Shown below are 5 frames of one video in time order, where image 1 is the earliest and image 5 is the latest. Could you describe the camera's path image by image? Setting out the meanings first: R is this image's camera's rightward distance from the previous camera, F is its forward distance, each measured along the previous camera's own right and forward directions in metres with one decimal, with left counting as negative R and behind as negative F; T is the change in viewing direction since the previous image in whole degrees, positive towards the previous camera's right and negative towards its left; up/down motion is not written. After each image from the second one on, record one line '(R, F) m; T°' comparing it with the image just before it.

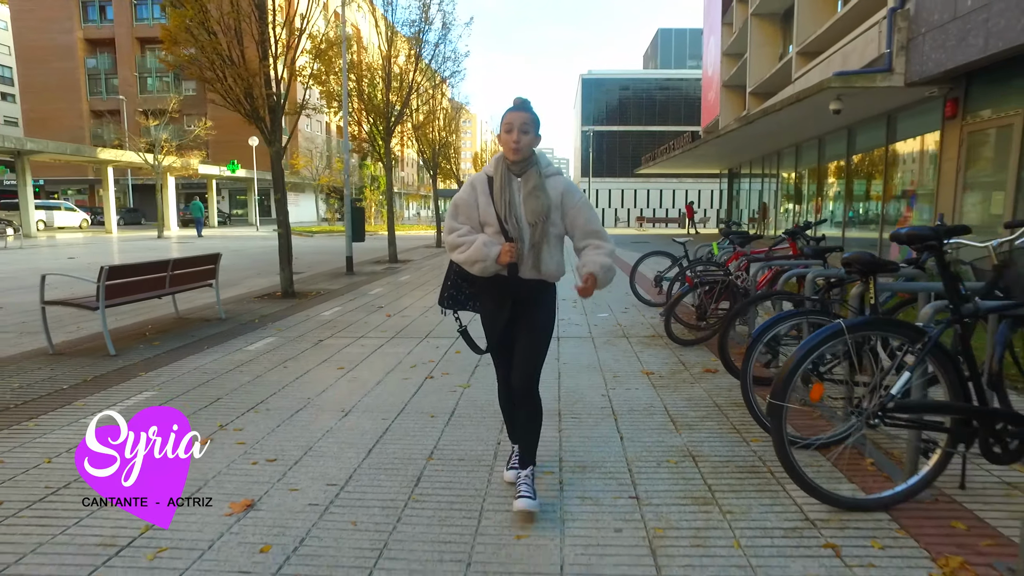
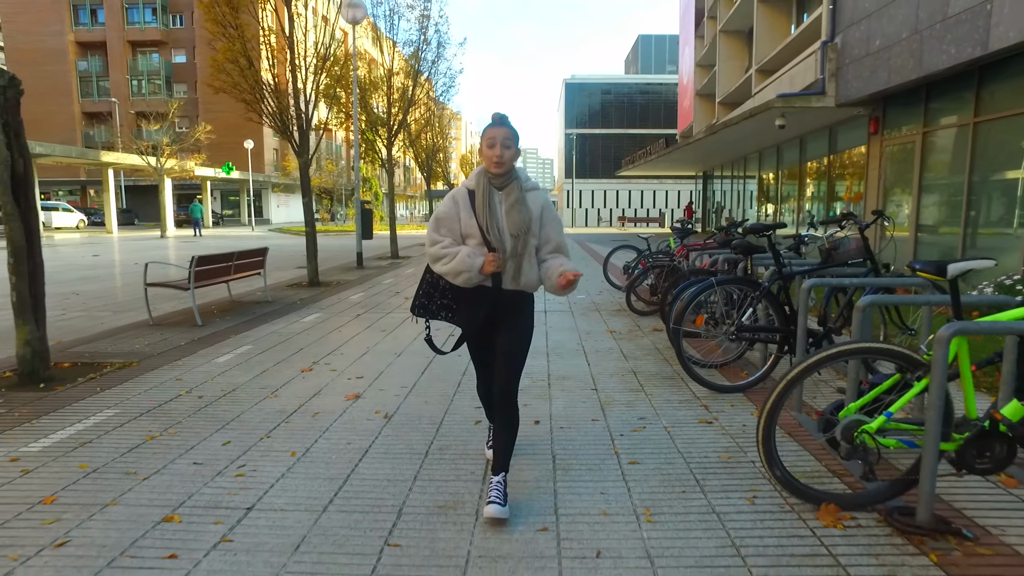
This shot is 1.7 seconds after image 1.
(-0.2, -1.9) m; +1°
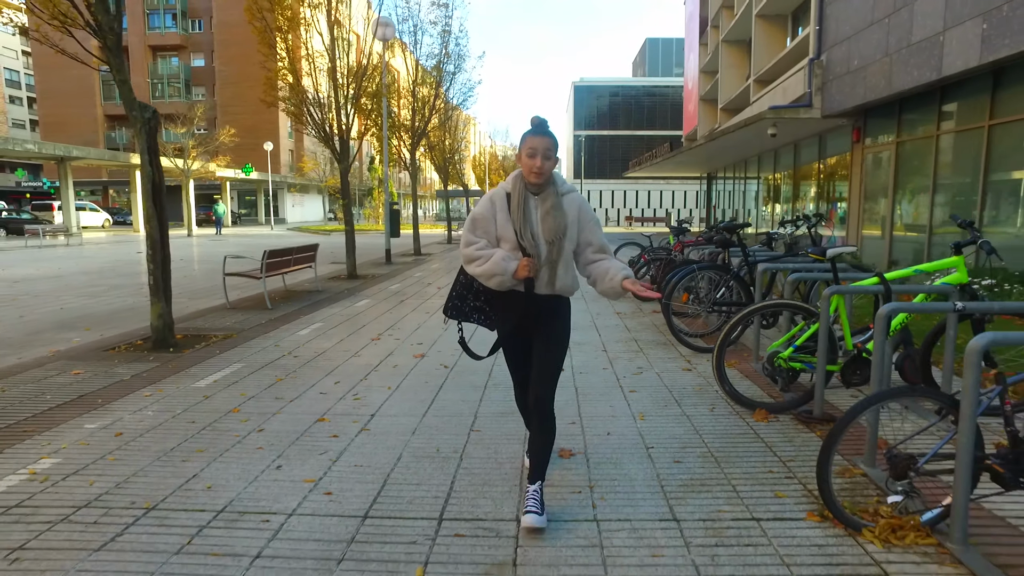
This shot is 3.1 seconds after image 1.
(-0.2, -1.5) m; -1°
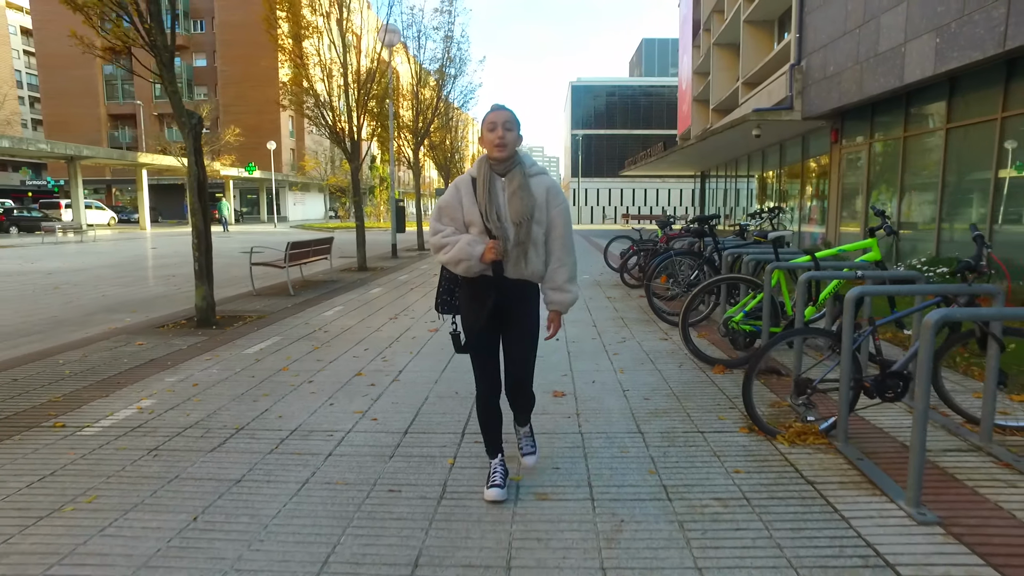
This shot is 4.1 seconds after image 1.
(0.0, -0.9) m; 0°
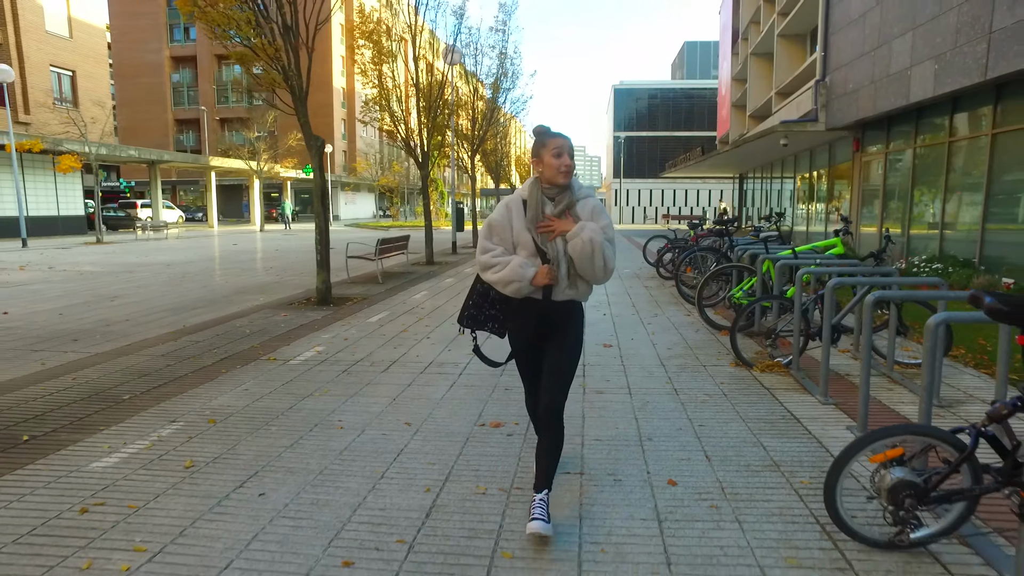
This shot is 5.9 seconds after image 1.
(-0.2, -2.0) m; -3°
